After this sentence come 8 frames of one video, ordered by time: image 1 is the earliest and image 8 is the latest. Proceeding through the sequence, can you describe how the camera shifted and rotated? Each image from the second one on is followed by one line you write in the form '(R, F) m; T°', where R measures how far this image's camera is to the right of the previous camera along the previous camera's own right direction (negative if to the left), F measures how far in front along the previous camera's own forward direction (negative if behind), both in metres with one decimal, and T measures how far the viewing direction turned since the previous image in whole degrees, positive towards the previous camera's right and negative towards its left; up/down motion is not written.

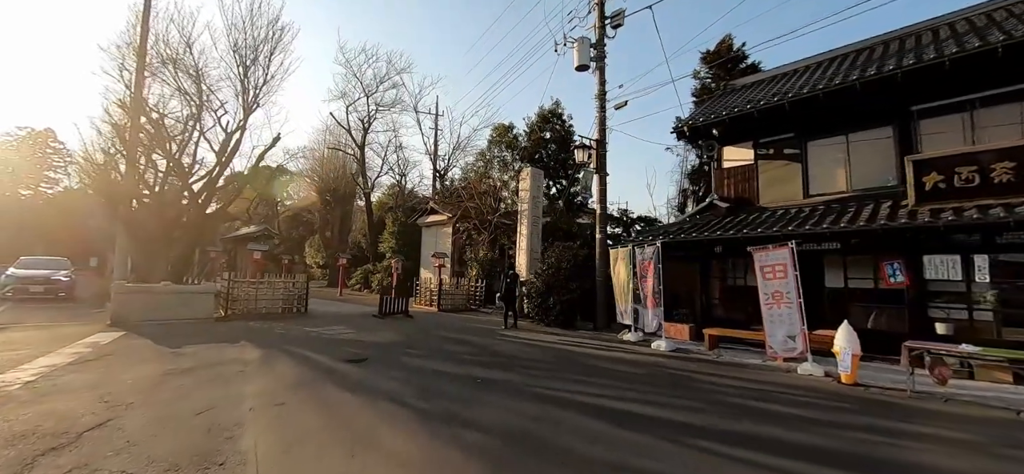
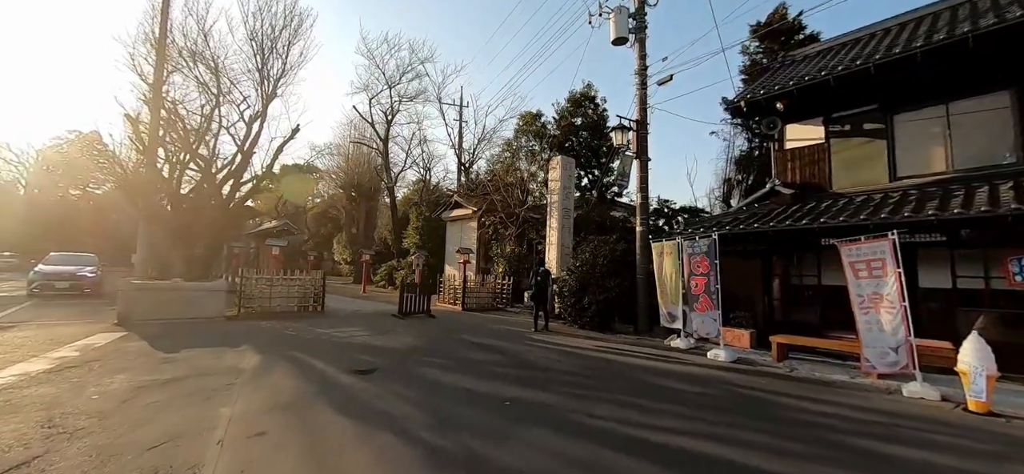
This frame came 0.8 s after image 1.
(-0.1, +1.0) m; -4°
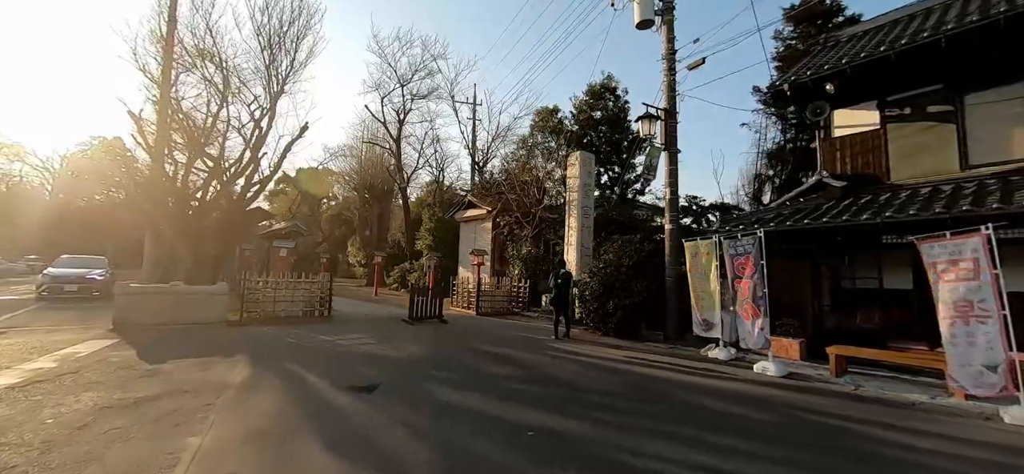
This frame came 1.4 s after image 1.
(-0.1, +0.7) m; -2°
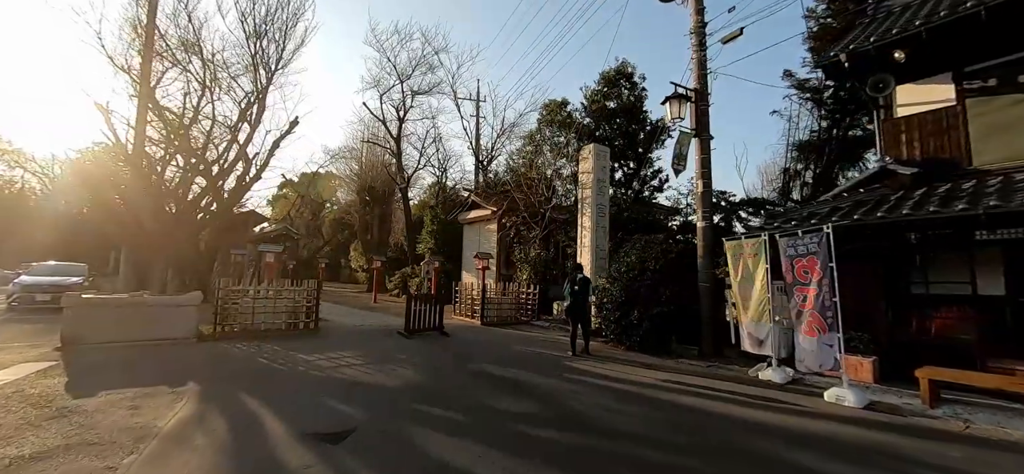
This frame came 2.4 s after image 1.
(-0.1, +1.1) m; -1°
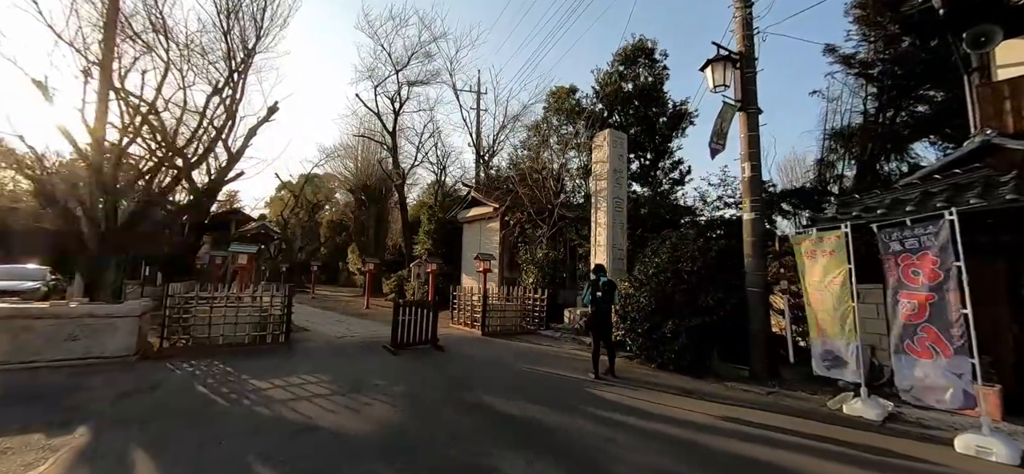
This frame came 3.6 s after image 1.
(-0.1, +1.3) m; 0°
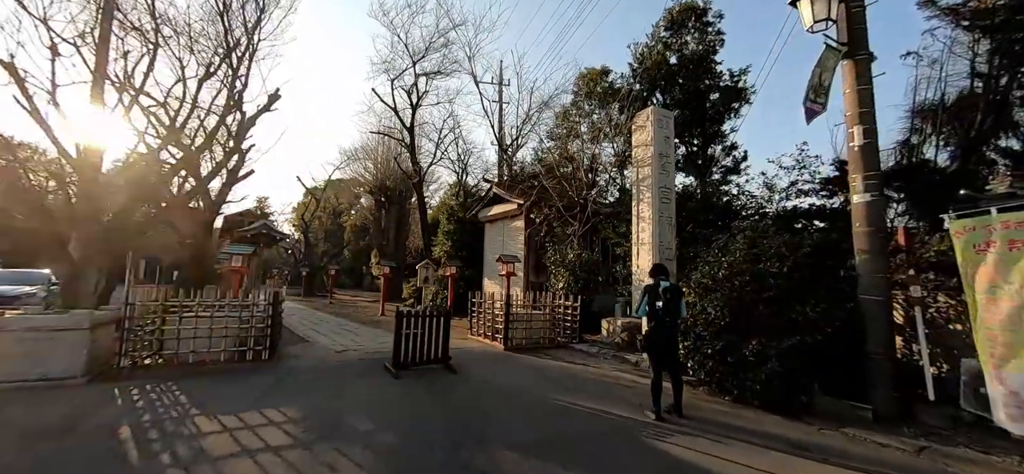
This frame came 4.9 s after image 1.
(0.0, +1.4) m; -3°
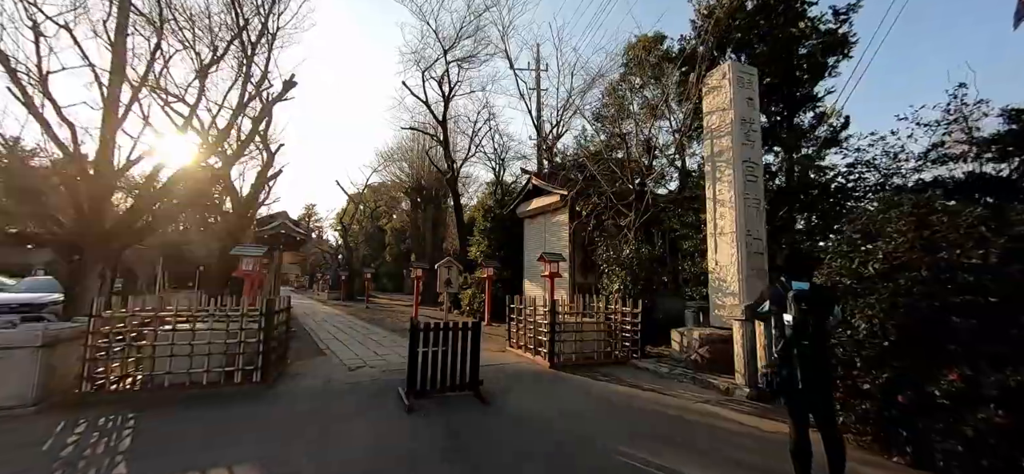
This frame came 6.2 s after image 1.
(-0.1, +1.4) m; -6°
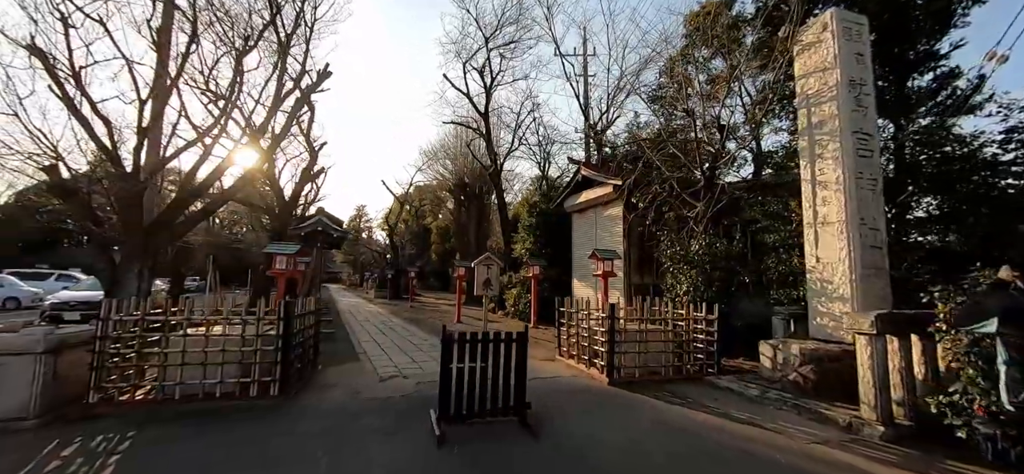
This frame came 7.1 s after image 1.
(-0.1, +0.9) m; -6°
